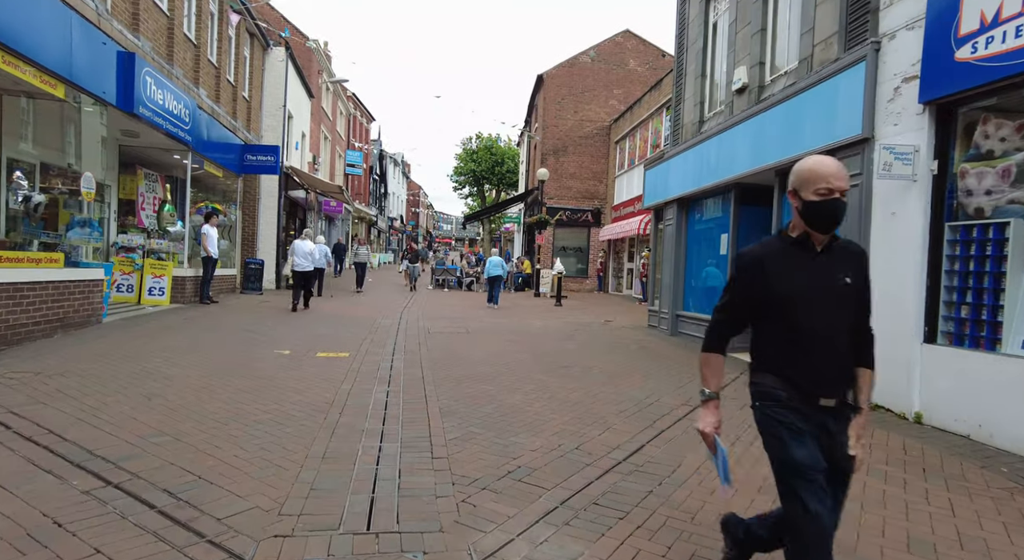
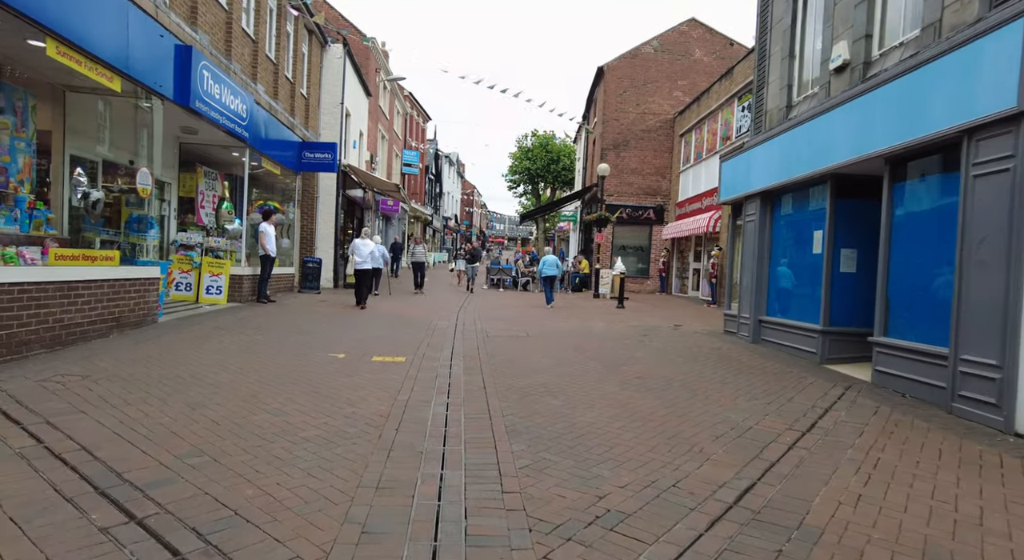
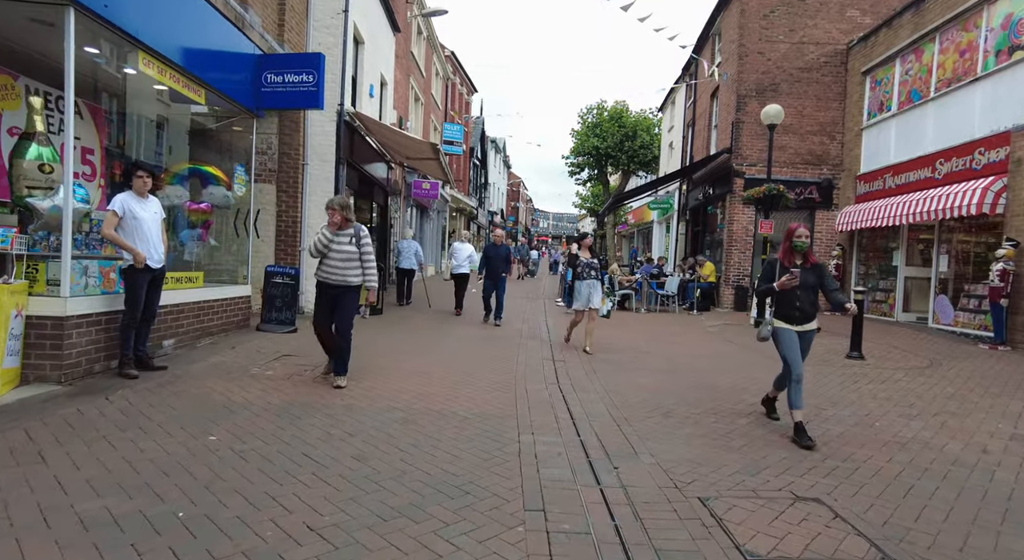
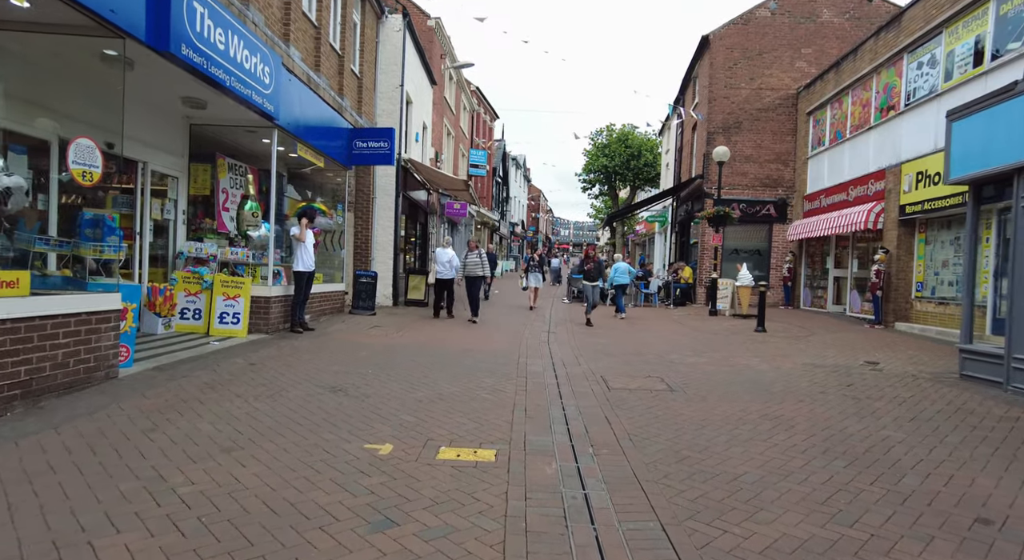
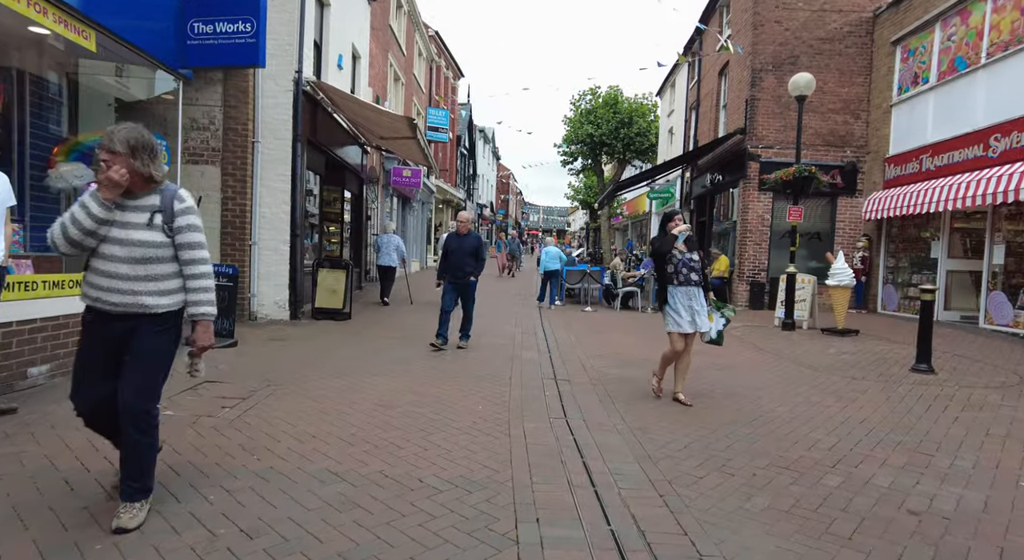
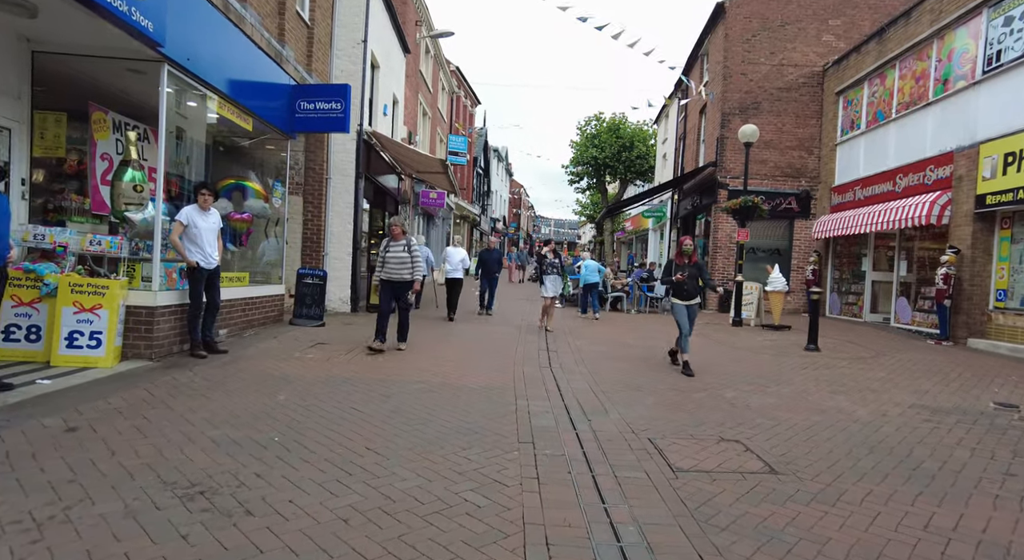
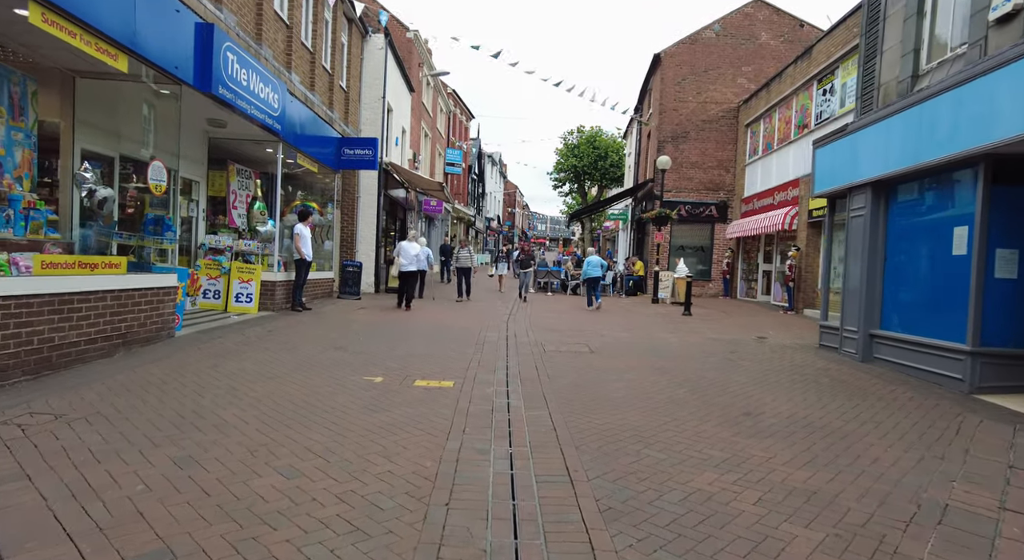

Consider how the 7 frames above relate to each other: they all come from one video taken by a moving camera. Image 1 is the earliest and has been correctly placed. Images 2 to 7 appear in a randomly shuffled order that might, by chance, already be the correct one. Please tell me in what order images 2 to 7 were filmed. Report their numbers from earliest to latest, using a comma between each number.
2, 7, 4, 6, 3, 5
